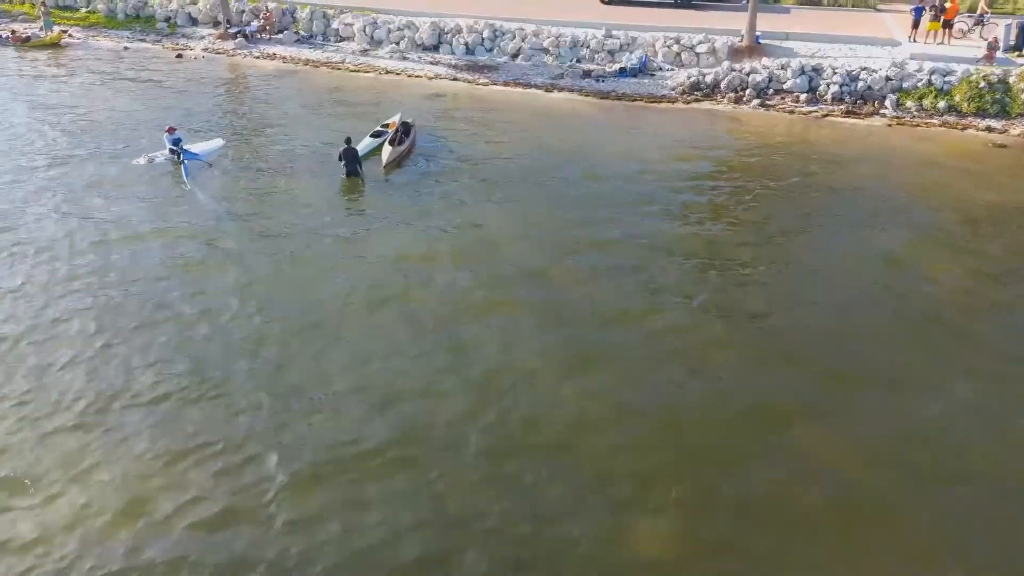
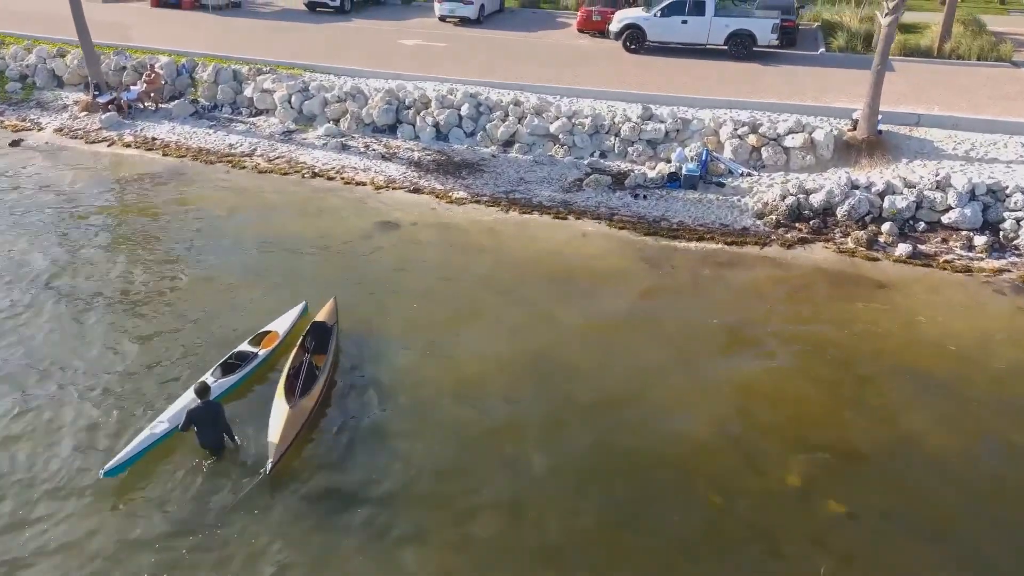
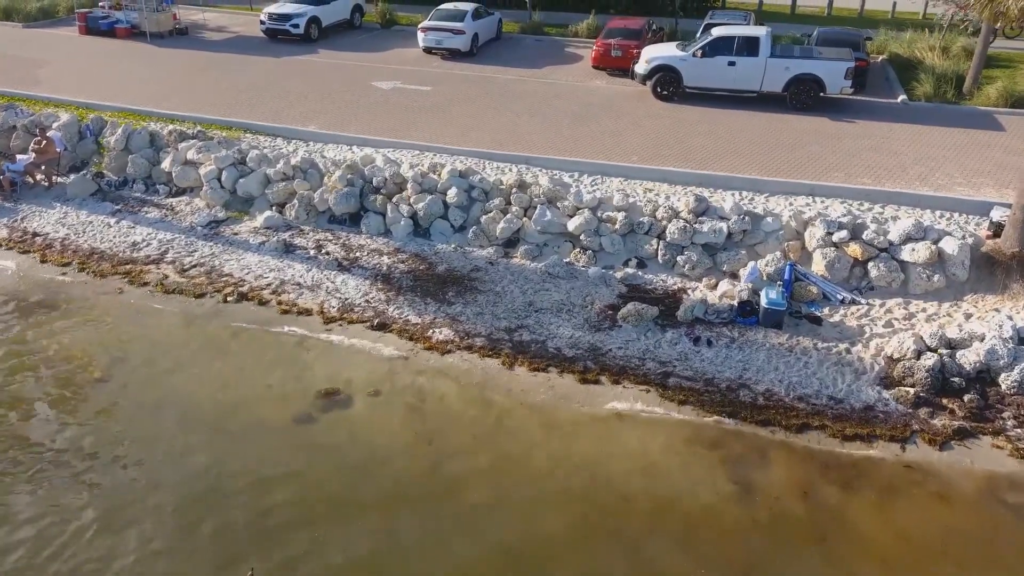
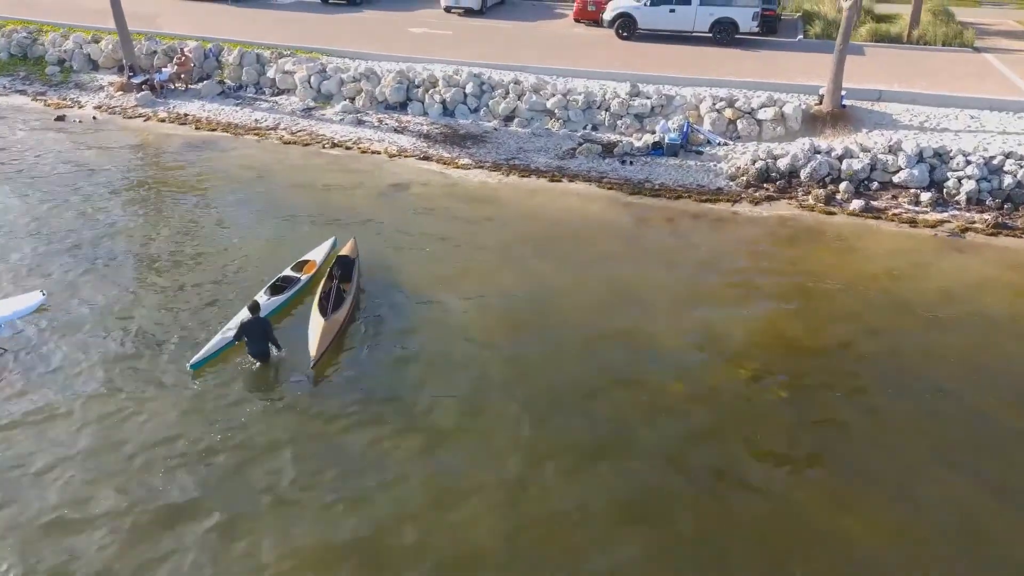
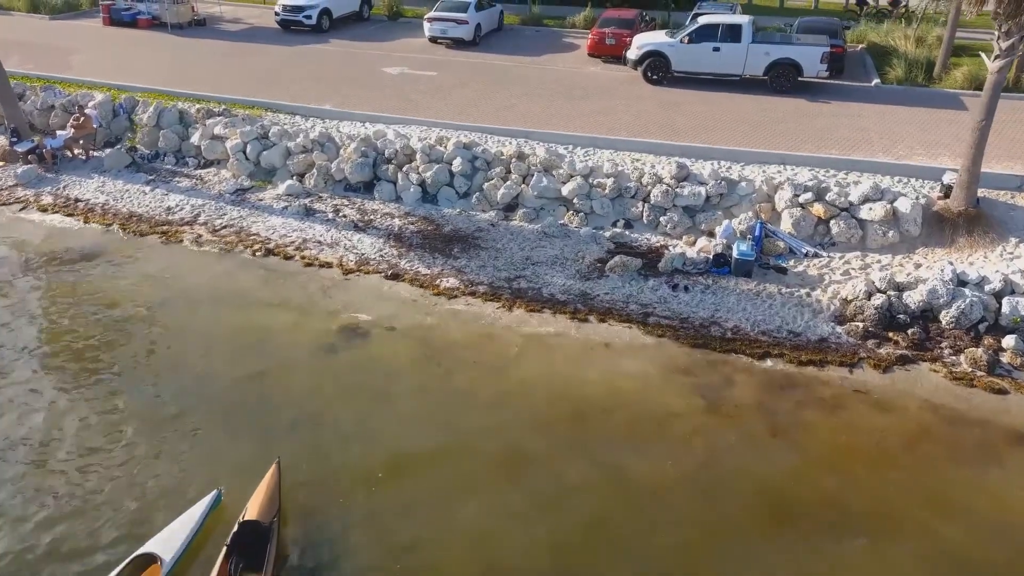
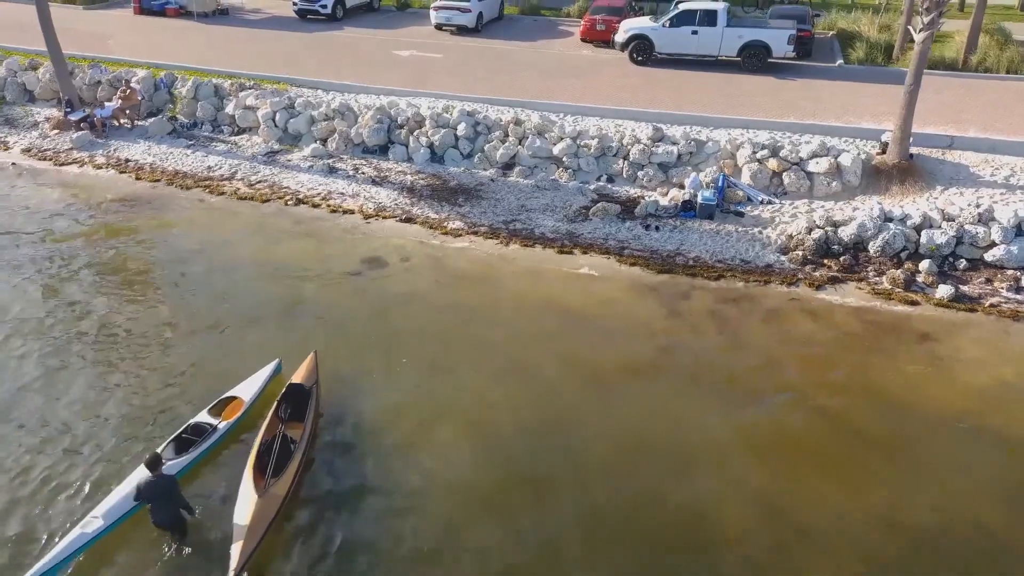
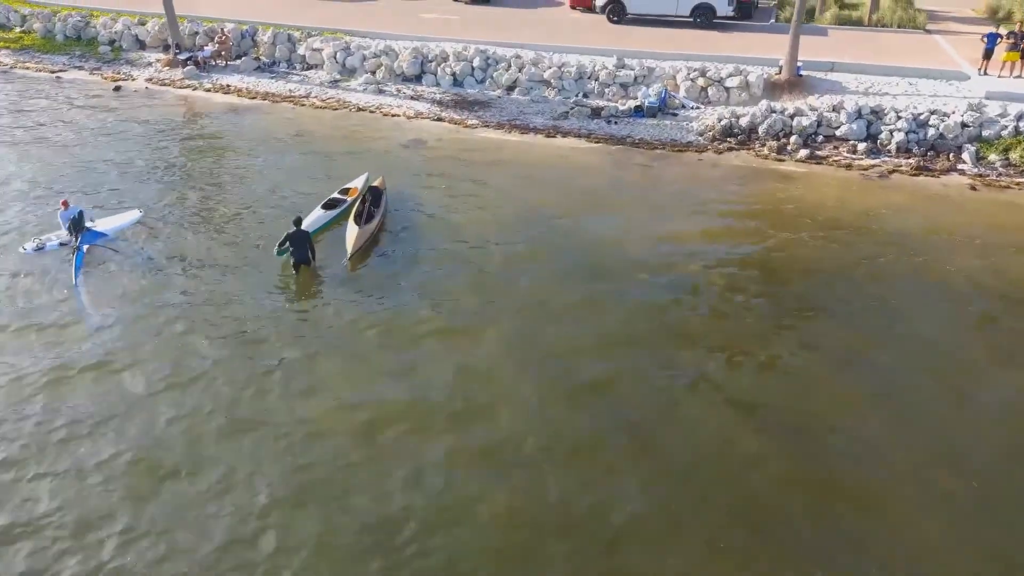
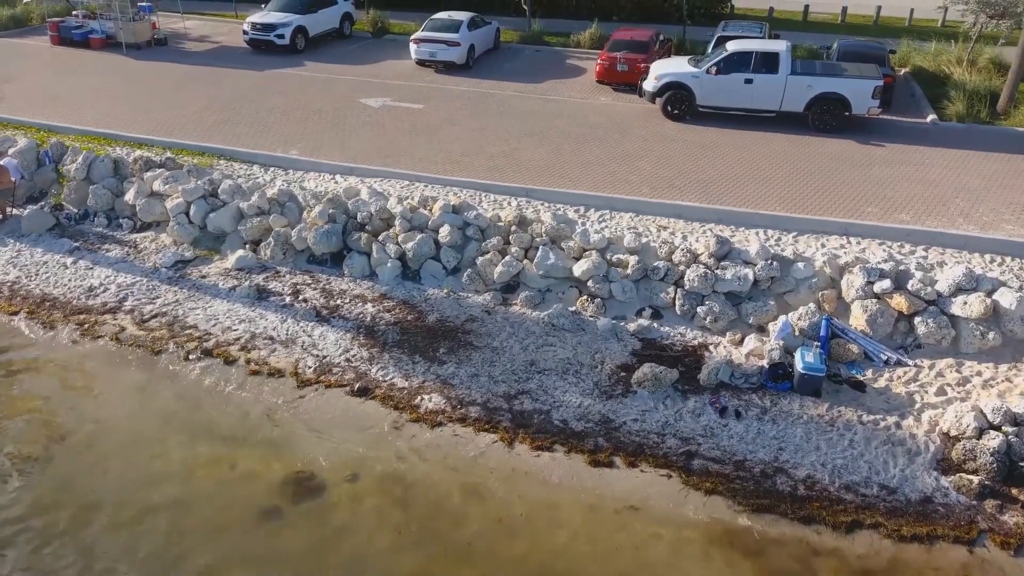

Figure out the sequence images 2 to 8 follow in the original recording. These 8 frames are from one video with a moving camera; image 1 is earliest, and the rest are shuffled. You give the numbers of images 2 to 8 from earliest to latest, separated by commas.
7, 4, 2, 6, 5, 3, 8
